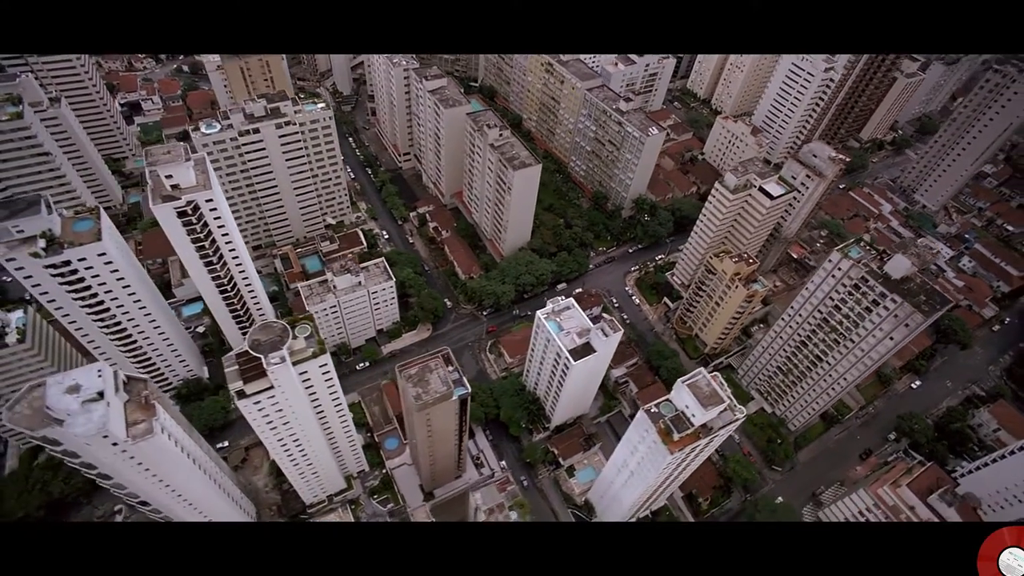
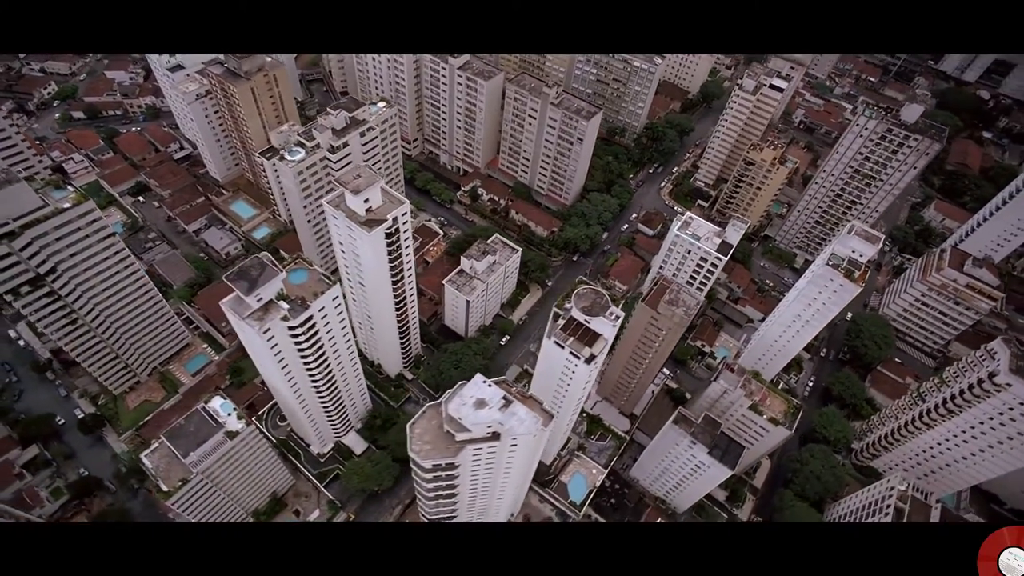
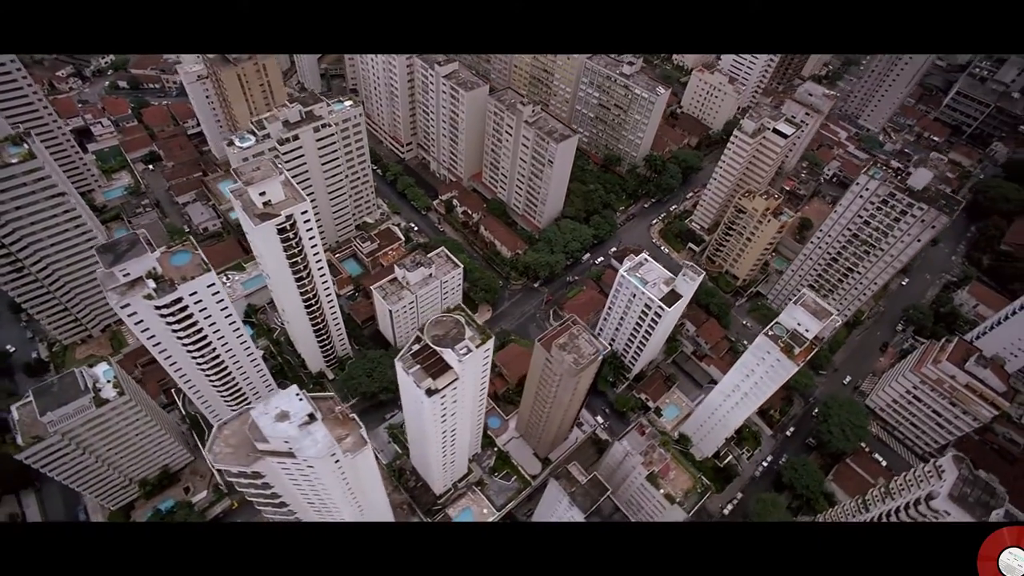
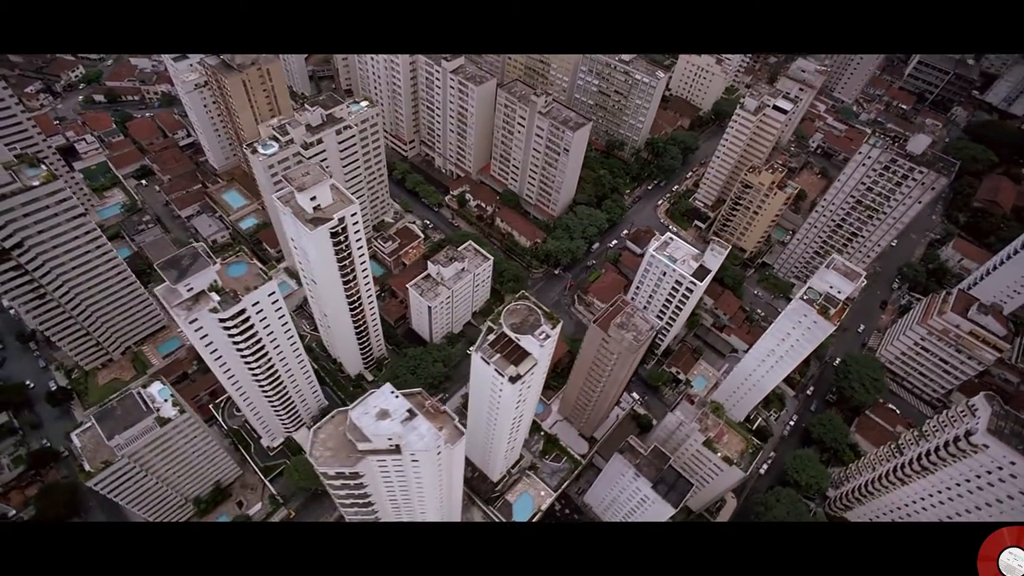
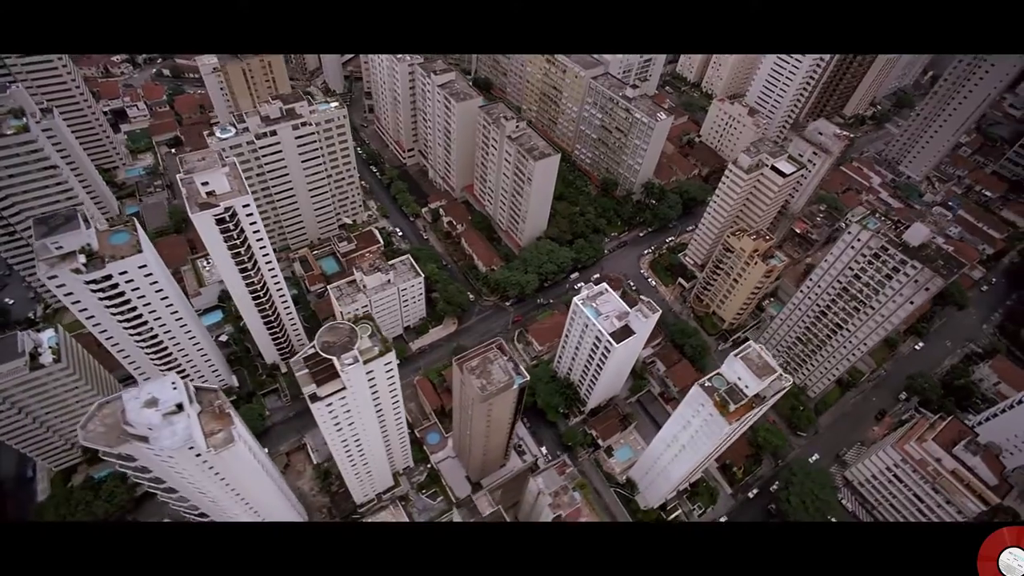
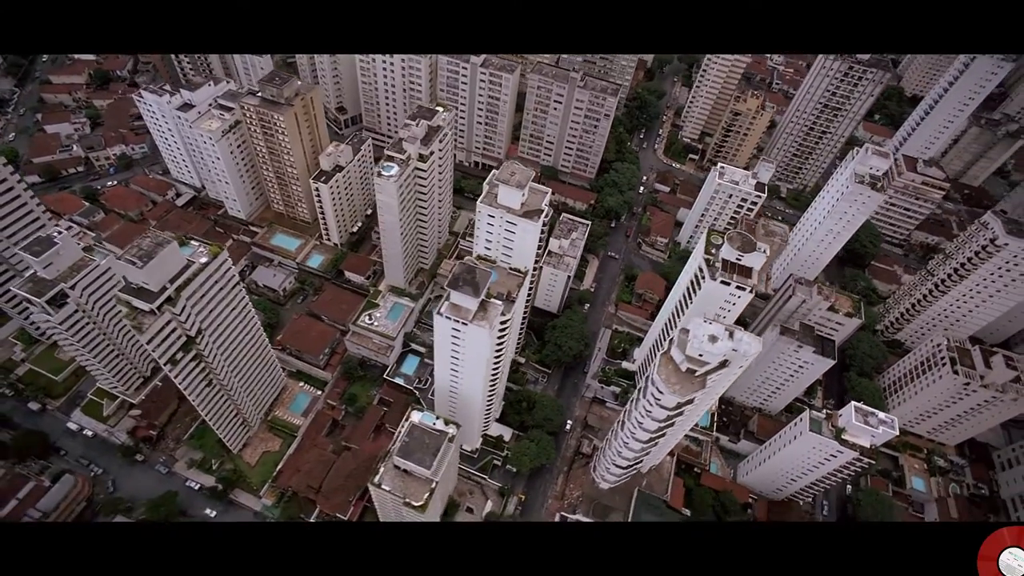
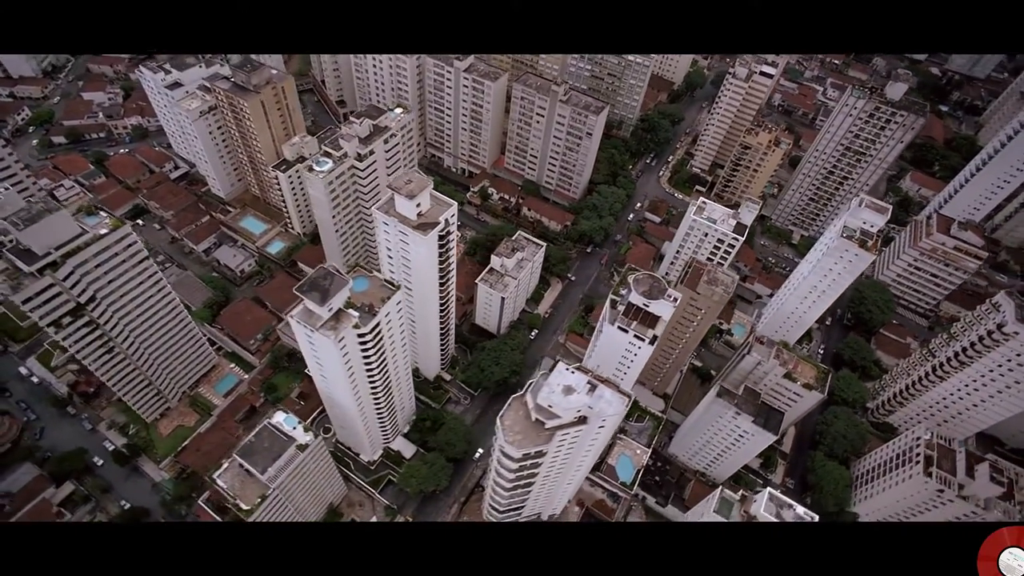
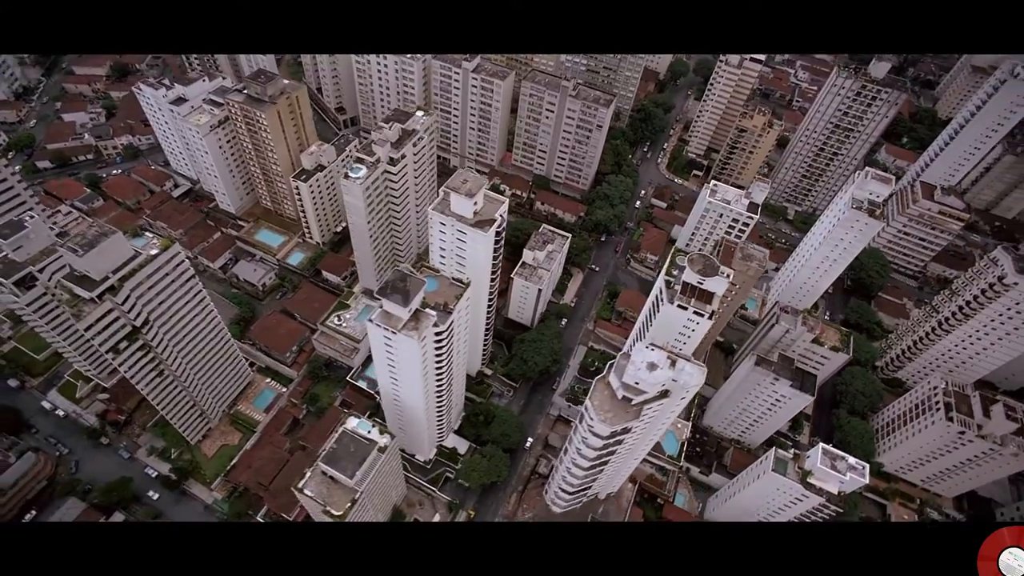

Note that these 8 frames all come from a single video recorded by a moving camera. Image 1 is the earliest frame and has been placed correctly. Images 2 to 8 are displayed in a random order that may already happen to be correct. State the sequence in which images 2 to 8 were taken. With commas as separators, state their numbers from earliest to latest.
5, 3, 4, 2, 7, 8, 6
